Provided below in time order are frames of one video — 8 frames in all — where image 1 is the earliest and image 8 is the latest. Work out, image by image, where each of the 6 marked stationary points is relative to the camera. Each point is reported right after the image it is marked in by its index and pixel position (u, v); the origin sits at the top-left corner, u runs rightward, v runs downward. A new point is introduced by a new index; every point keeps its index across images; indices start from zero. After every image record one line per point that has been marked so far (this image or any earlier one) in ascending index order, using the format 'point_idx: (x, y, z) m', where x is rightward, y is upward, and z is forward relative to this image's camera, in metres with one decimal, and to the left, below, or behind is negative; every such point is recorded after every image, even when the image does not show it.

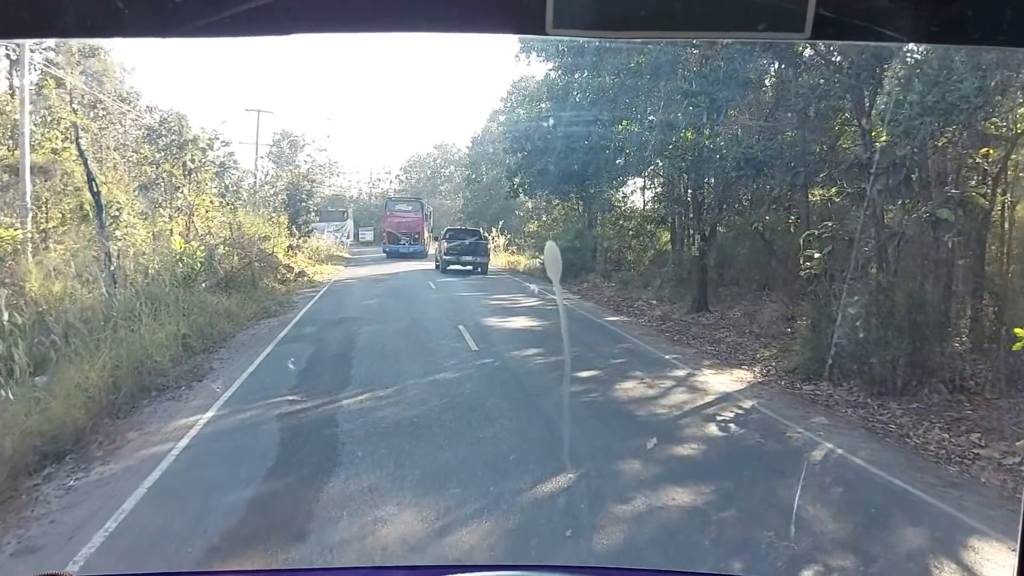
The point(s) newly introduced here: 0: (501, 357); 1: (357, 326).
0: (-0.1, -0.8, +10.8) m
1: (-2.5, -0.6, +14.3) m
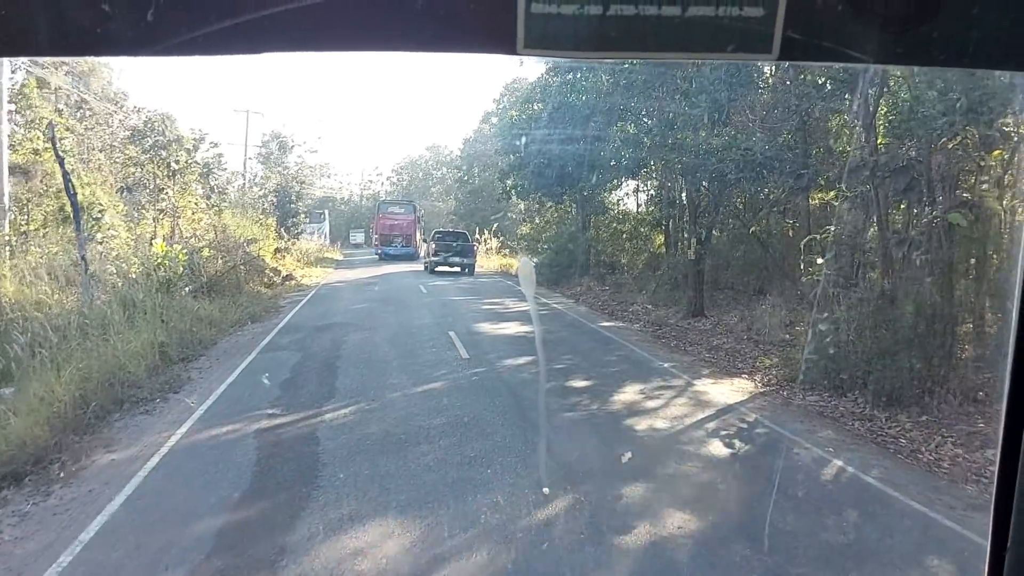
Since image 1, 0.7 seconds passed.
0: (-0.2, -0.9, +10.4) m
1: (-2.6, -0.7, +13.8) m
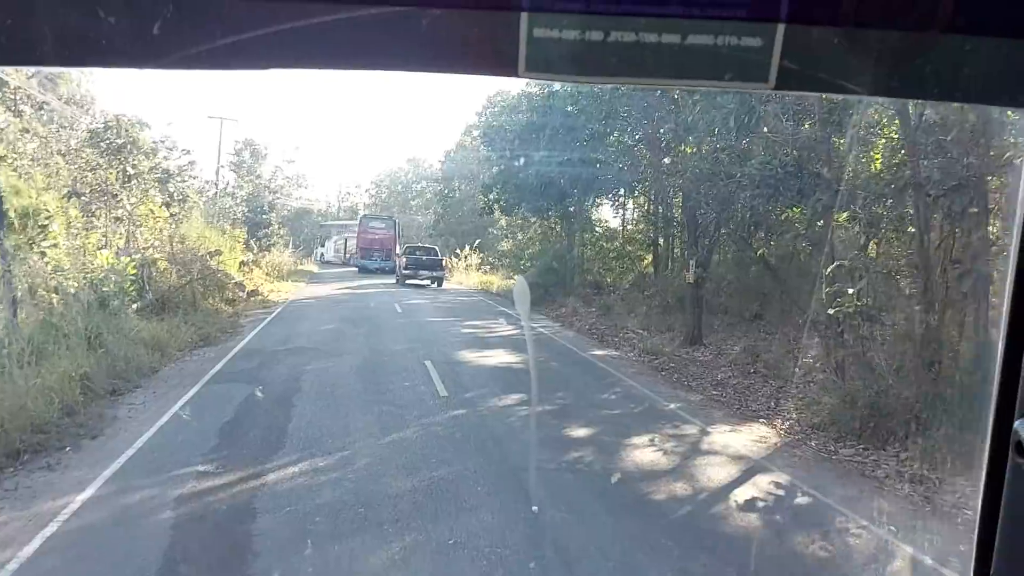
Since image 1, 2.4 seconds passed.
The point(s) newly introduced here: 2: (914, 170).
0: (-0.4, -1.2, +8.9) m
1: (-2.8, -1.0, +12.3) m
2: (+4.2, +1.2, +9.3) m
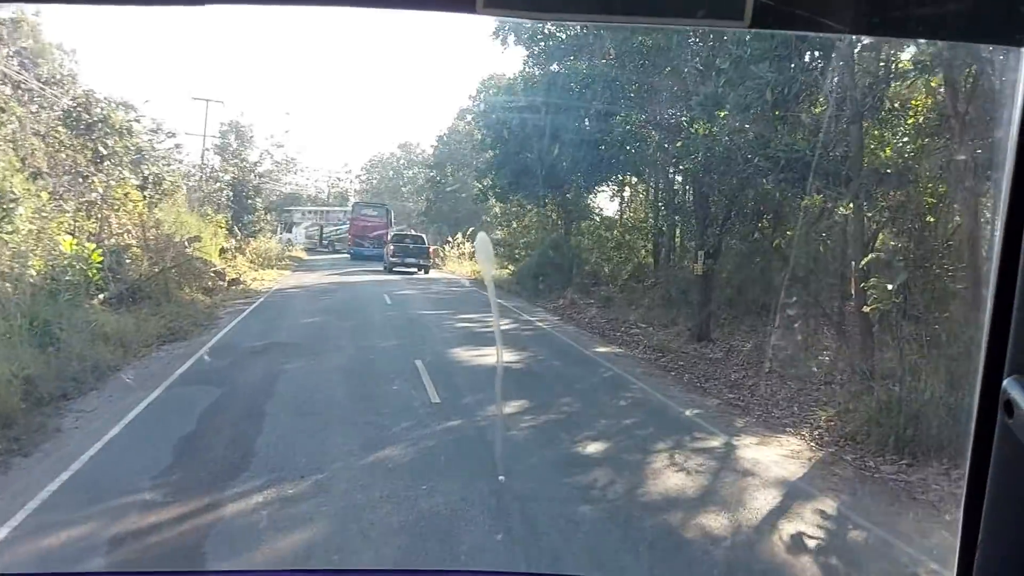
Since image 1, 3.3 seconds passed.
0: (-0.4, -1.1, +7.9) m
1: (-2.8, -0.9, +11.2) m
2: (+4.2, +1.3, +8.3) m
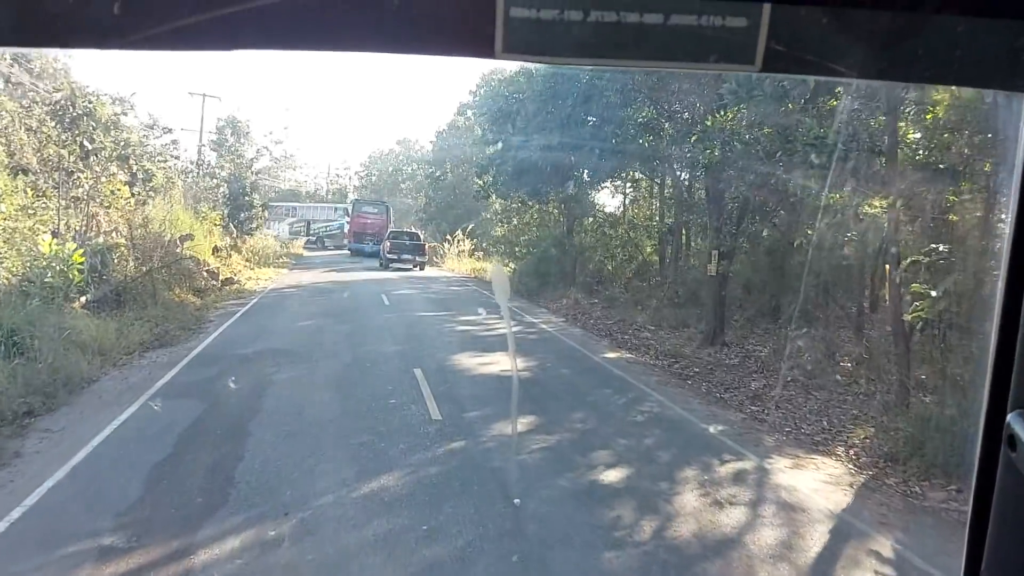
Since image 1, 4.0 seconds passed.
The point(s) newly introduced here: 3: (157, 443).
0: (-0.3, -1.2, +7.1) m
1: (-2.8, -0.9, +10.5) m
2: (+4.3, +1.2, +7.6) m
3: (-2.8, -1.2, +7.0) m
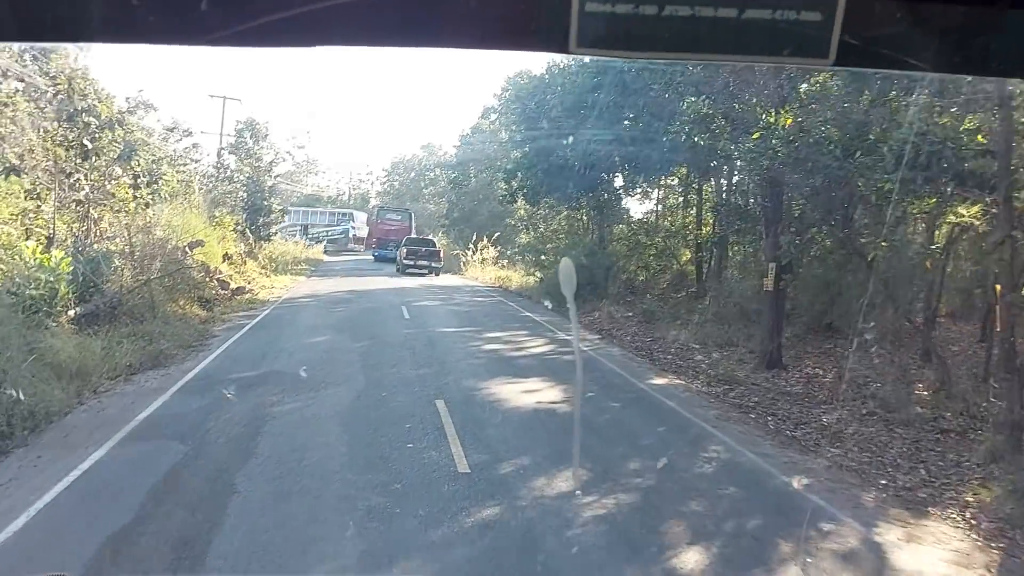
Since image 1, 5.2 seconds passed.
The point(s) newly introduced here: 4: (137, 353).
0: (0.0, -1.4, +5.7) m
1: (-2.4, -1.1, +9.1) m
2: (+4.6, +1.0, +6.1) m
3: (-2.5, -1.3, +5.7) m
4: (-4.5, -0.8, +10.8) m
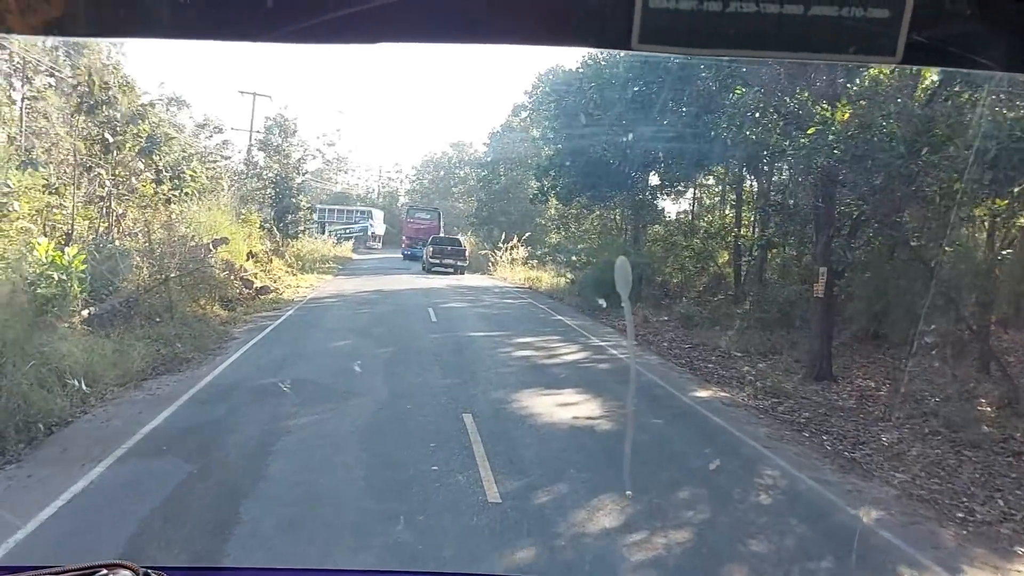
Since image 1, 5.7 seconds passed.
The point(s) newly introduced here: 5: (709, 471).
0: (+0.2, -1.4, +5.0) m
1: (-2.1, -1.1, +8.5) m
2: (+4.8, +0.9, +5.2) m
3: (-2.3, -1.4, +5.1) m
4: (-4.1, -0.8, +10.2) m
5: (+1.5, -1.4, +6.9) m
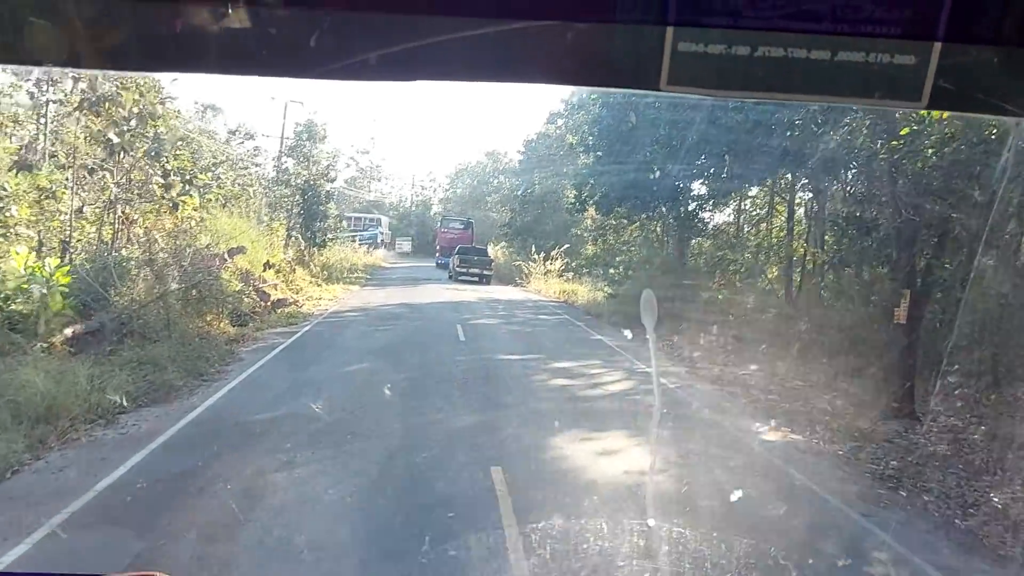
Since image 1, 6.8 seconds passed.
0: (+0.4, -1.6, +3.6) m
1: (-1.8, -1.3, +7.2) m
2: (+5.0, +0.7, +3.6) m
3: (-2.1, -1.5, +3.7) m
4: (-3.8, -0.9, +9.0) m
5: (+1.8, -1.6, +5.4) m
